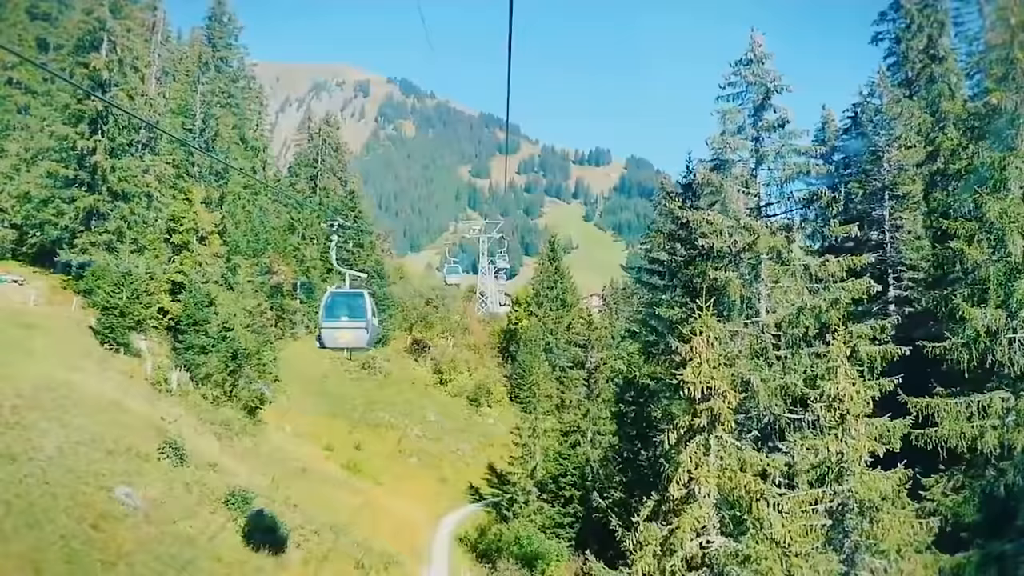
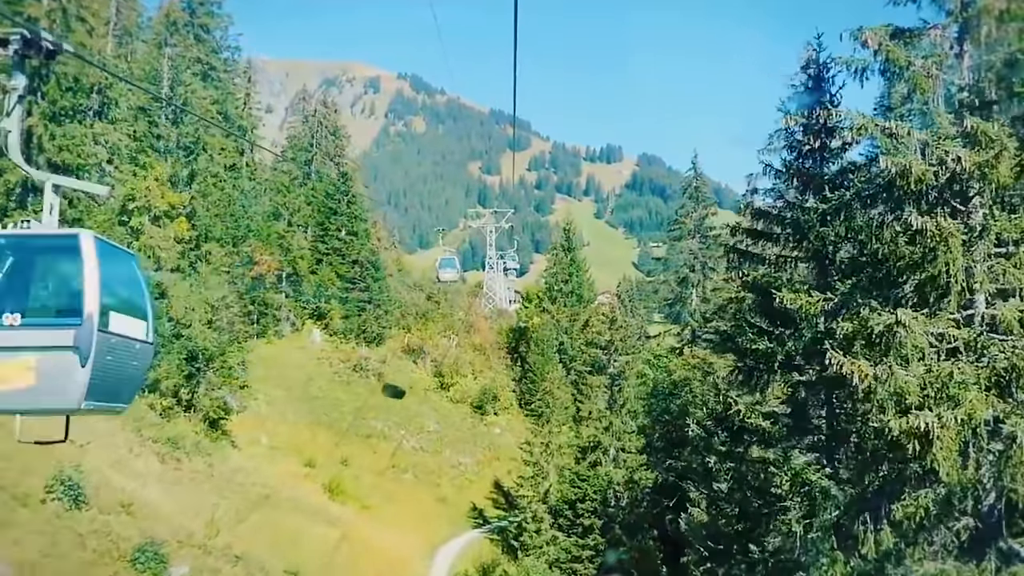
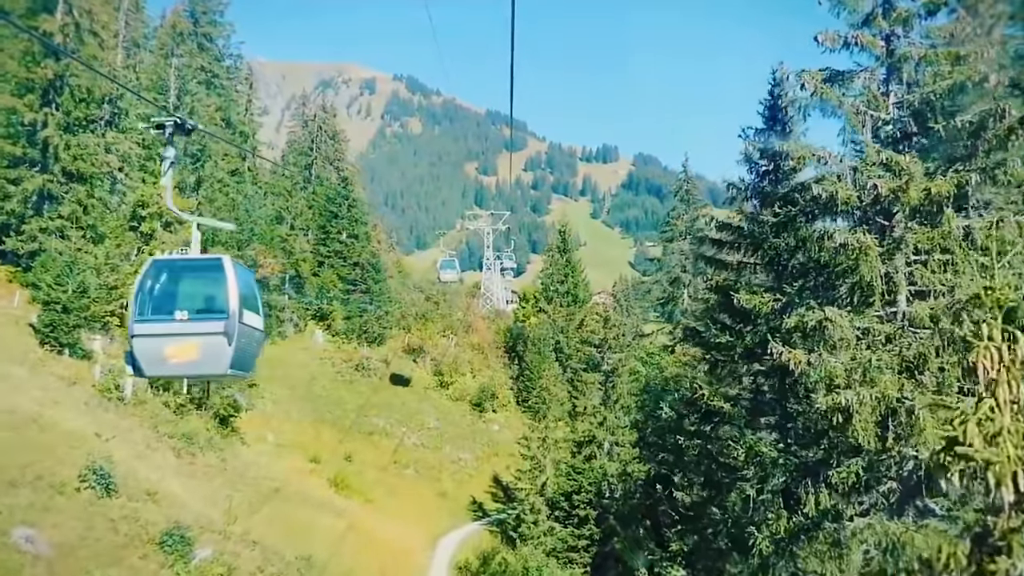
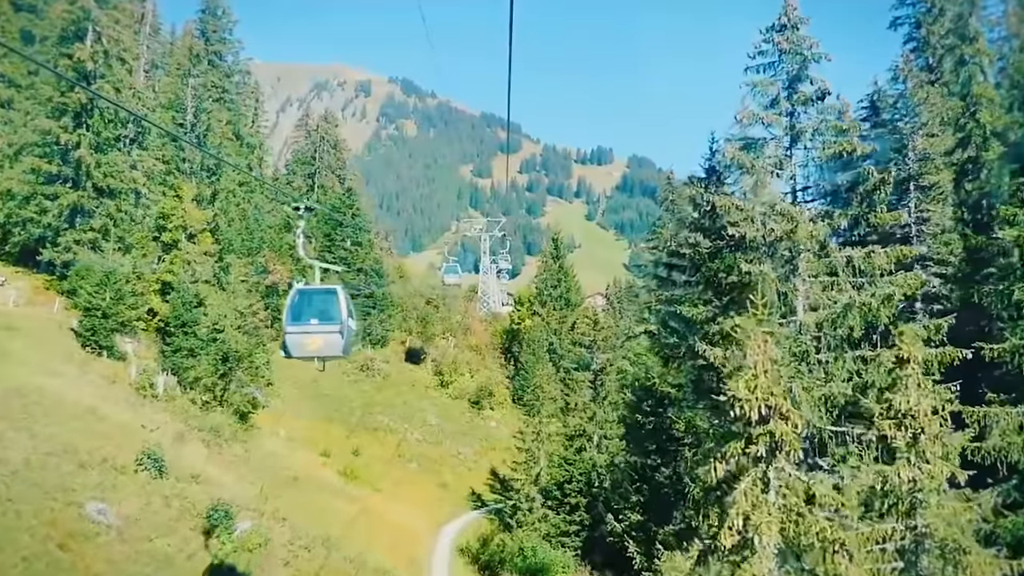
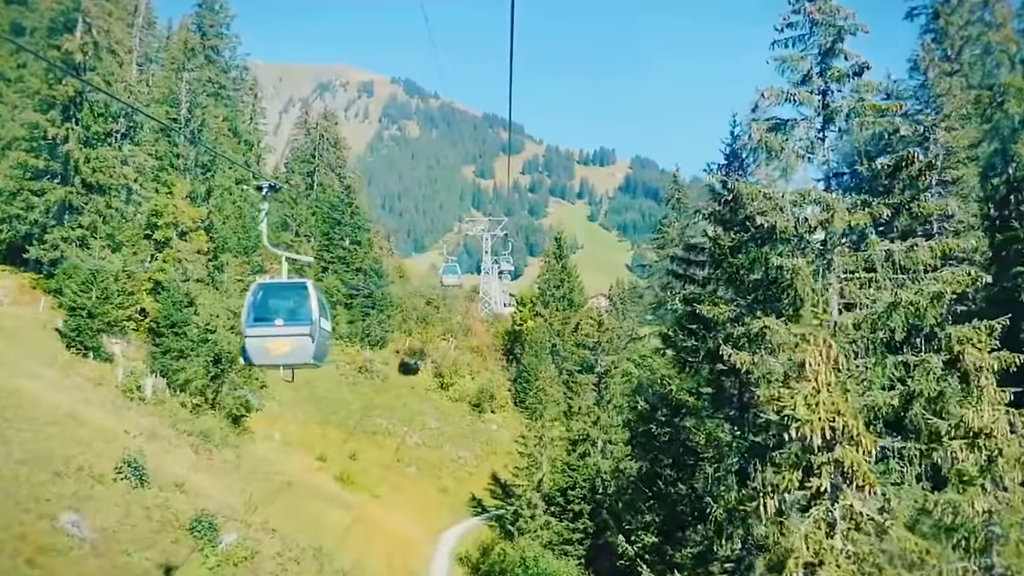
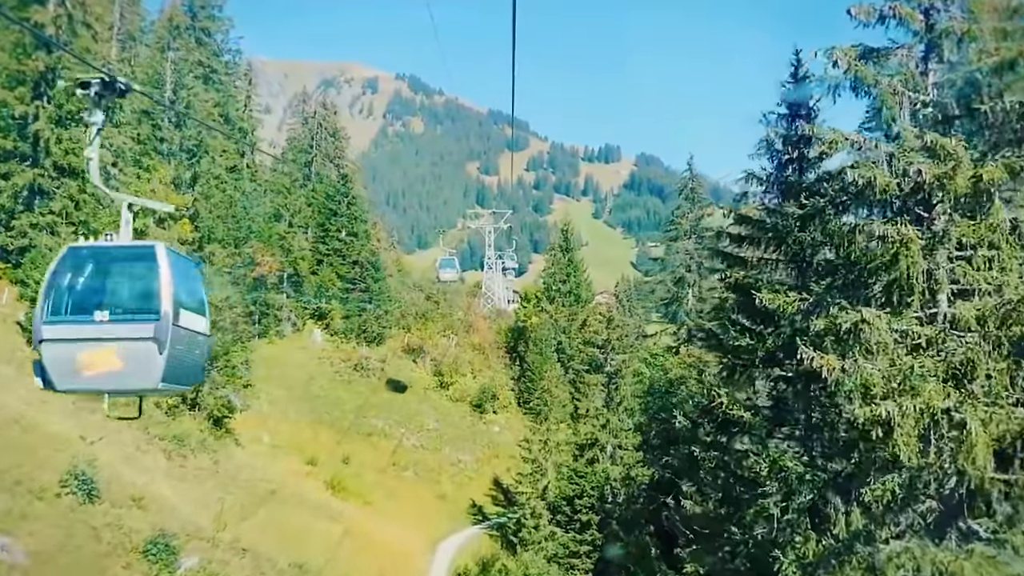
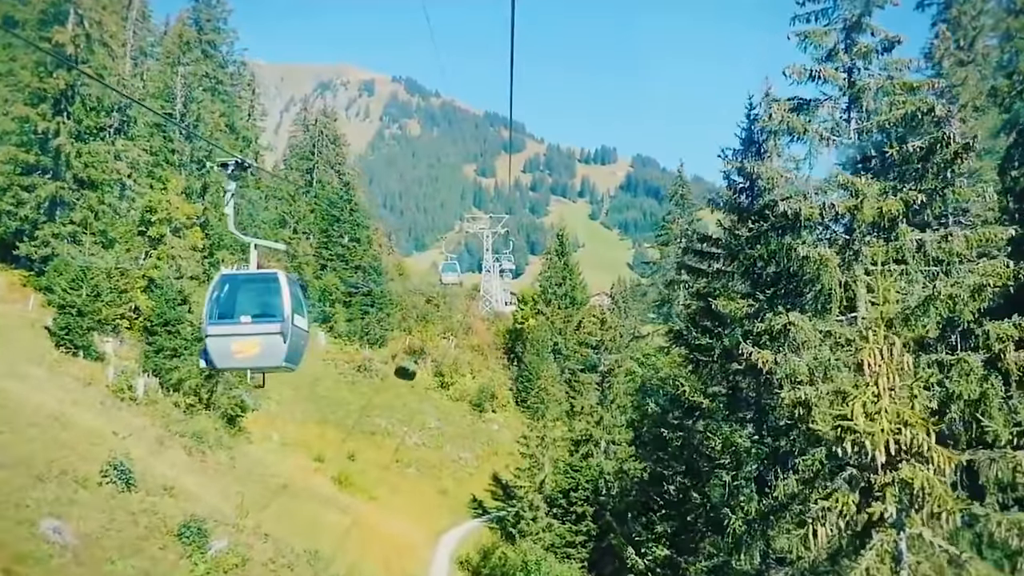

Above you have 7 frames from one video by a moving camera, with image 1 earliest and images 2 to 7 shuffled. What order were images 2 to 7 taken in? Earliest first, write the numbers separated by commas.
4, 5, 7, 3, 6, 2
